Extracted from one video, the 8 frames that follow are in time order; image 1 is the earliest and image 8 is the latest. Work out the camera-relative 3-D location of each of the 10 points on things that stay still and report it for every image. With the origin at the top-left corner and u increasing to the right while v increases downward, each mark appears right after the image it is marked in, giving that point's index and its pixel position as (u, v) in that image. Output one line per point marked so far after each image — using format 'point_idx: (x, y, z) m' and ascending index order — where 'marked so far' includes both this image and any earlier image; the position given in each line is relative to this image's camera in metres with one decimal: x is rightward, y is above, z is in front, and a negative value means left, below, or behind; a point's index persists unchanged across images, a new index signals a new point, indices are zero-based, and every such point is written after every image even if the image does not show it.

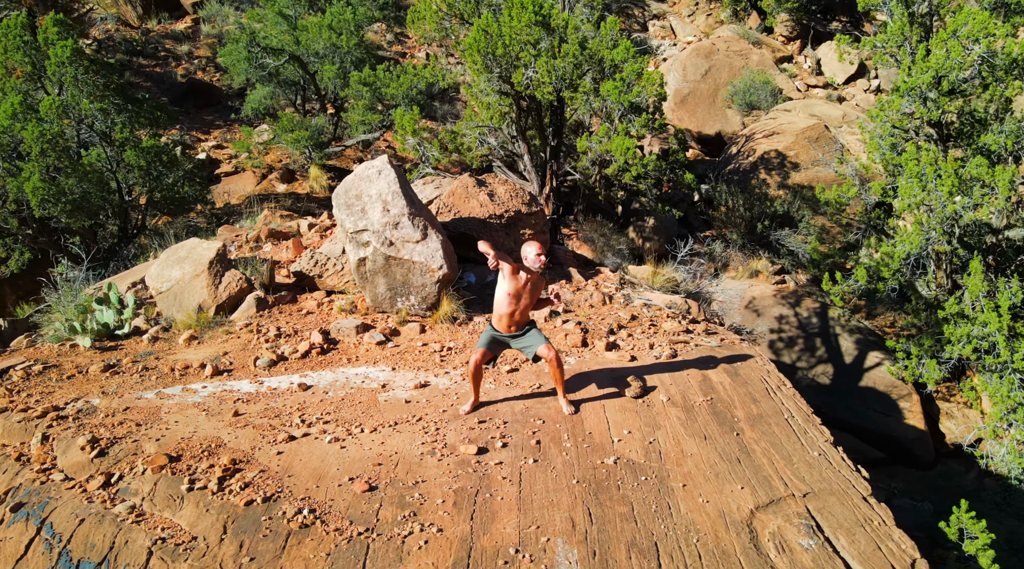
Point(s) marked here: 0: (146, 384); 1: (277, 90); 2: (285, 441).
0: (-3.1, -0.8, +7.2) m
1: (-3.6, +2.9, +13.0) m
2: (-1.6, -1.1, +6.3) m
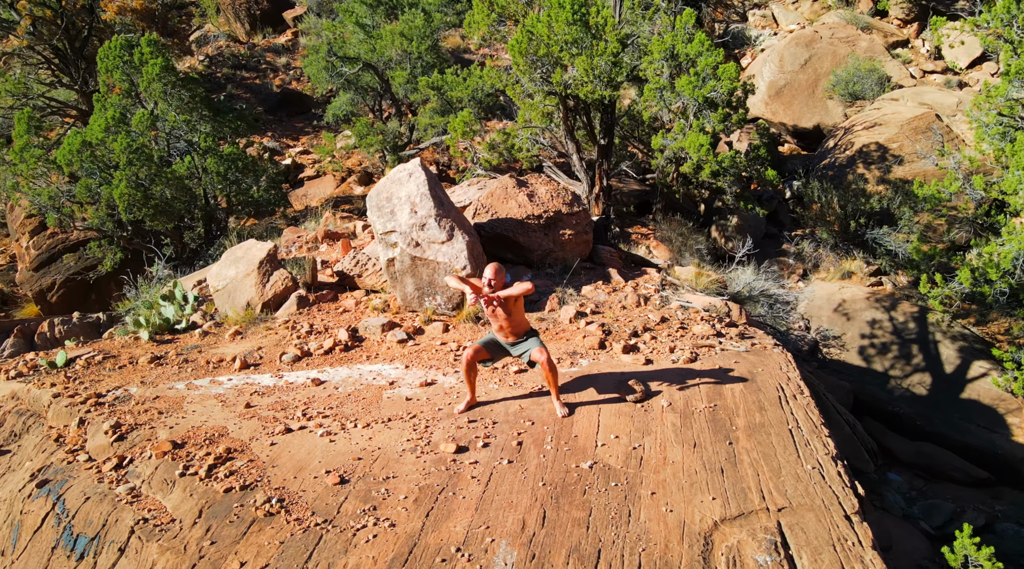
0: (-3.0, -0.8, +7.8) m
1: (-2.5, +3.0, +13.6) m
2: (-1.8, -1.1, +6.7) m
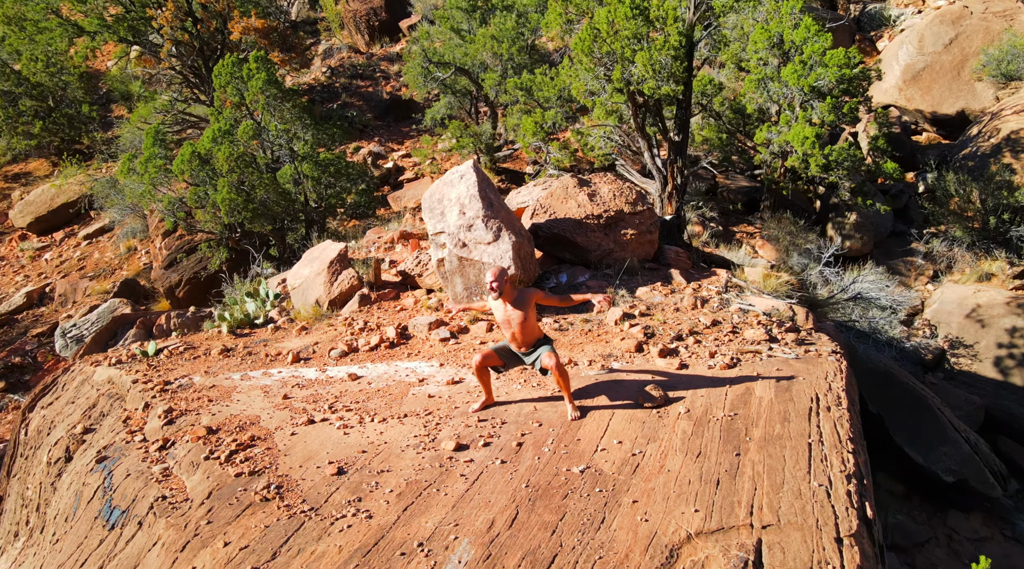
0: (-2.7, -0.8, +8.5) m
1: (-0.9, +3.0, +14.0) m
2: (-1.7, -1.1, +7.2) m
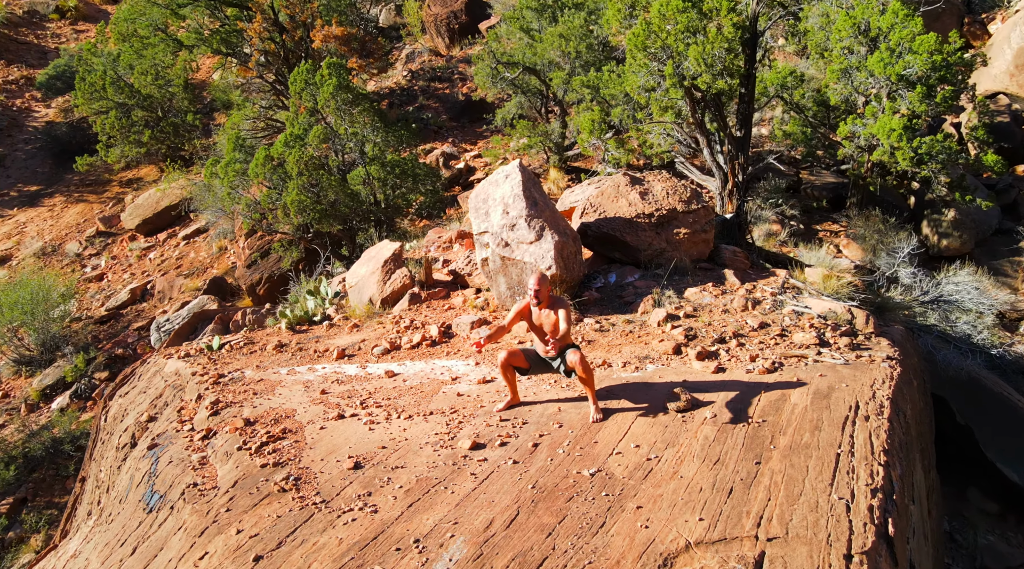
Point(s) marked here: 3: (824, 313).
0: (-2.3, -0.8, +8.8) m
1: (+0.2, +3.0, +14.0) m
2: (-1.5, -1.1, +7.3) m
3: (+3.2, -0.3, +8.9) m
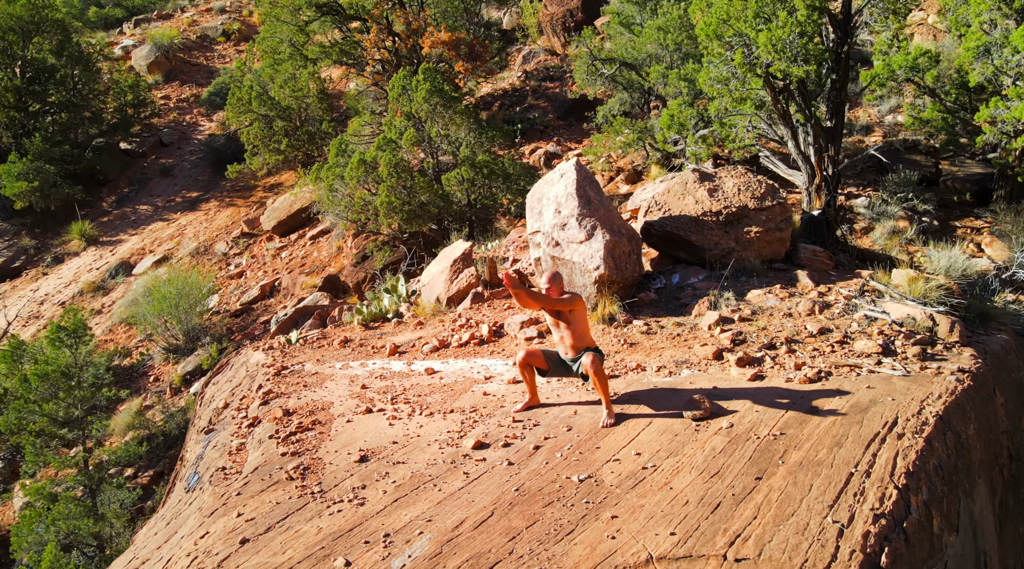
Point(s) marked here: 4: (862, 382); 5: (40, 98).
0: (-1.8, -0.8, +9.2) m
1: (+1.8, +3.0, +13.8) m
2: (-1.3, -1.1, +7.6) m
3: (+3.7, -0.3, +8.2) m
4: (+2.9, -0.8, +7.0) m
5: (-9.8, +3.9, +18.2) m
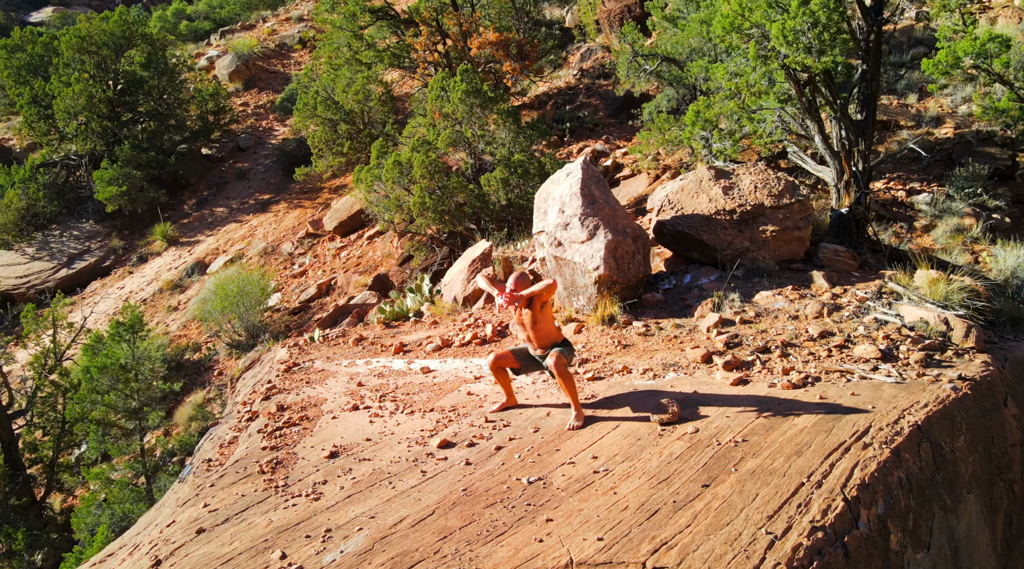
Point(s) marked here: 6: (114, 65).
0: (-1.7, -0.8, +9.4) m
1: (+2.5, +3.0, +13.5) m
2: (-1.4, -1.1, +7.8) m
3: (+3.6, -0.3, +7.7) m
4: (+2.6, -0.8, +6.7) m
5: (-8.5, +3.9, +19.4) m
6: (-8.9, +4.9, +19.3) m
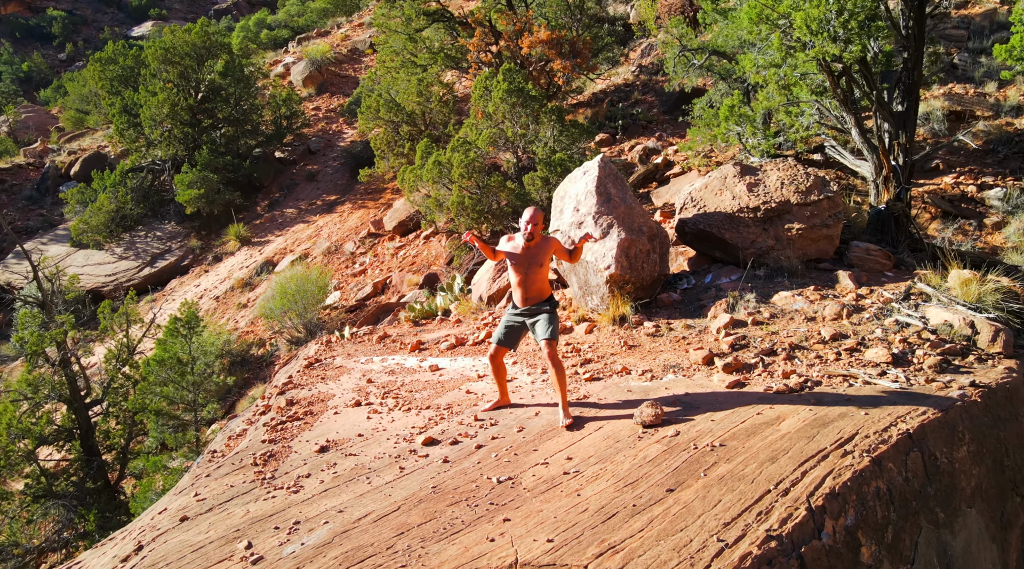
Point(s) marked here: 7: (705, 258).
0: (-1.5, -0.7, +9.6) m
1: (+3.2, +3.0, +13.1) m
2: (-1.4, -1.1, +7.9) m
3: (+3.5, -0.3, +7.2) m
4: (+2.5, -0.8, +6.3) m
5: (-7.1, +4.0, +20.2) m
6: (-7.4, +4.9, +20.2) m
7: (+2.0, +0.3, +9.1) m
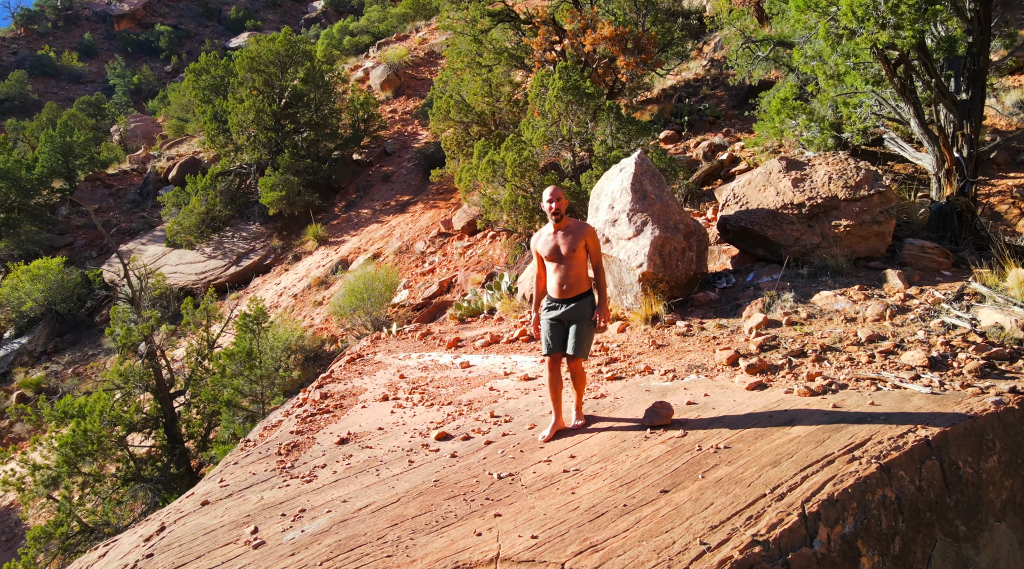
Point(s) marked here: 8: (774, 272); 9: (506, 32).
0: (-1.1, -0.7, +9.7) m
1: (+4.0, +3.0, +12.6) m
2: (-1.2, -1.1, +8.0) m
3: (+3.7, -0.3, +6.8) m
4: (+2.5, -0.8, +6.0) m
5: (-5.3, +4.0, +20.9) m
6: (-5.7, +5.0, +21.0) m
7: (+2.4, +0.3, +8.8) m
8: (+2.6, +0.1, +8.4) m
9: (-0.1, +4.9, +16.7) m
